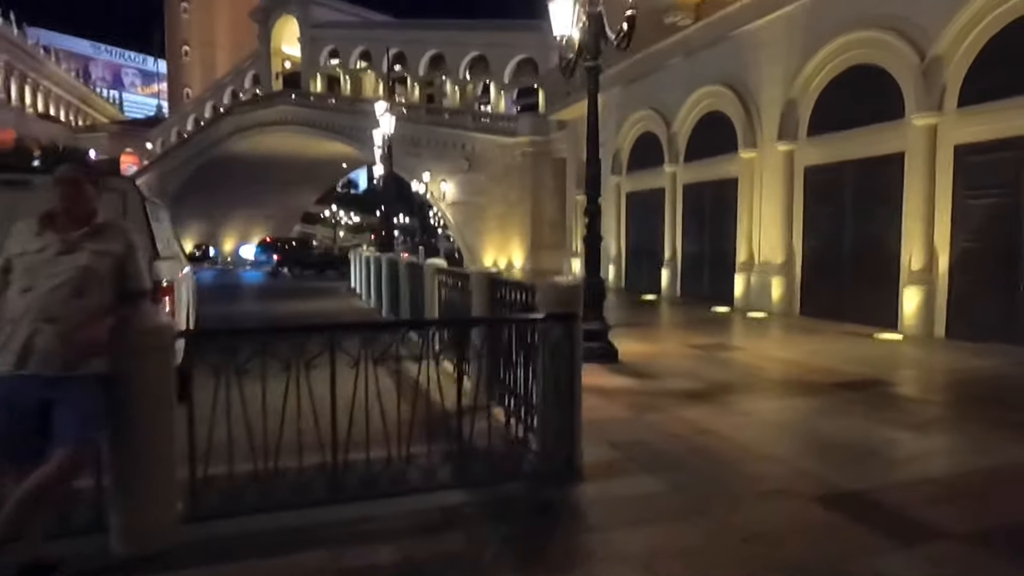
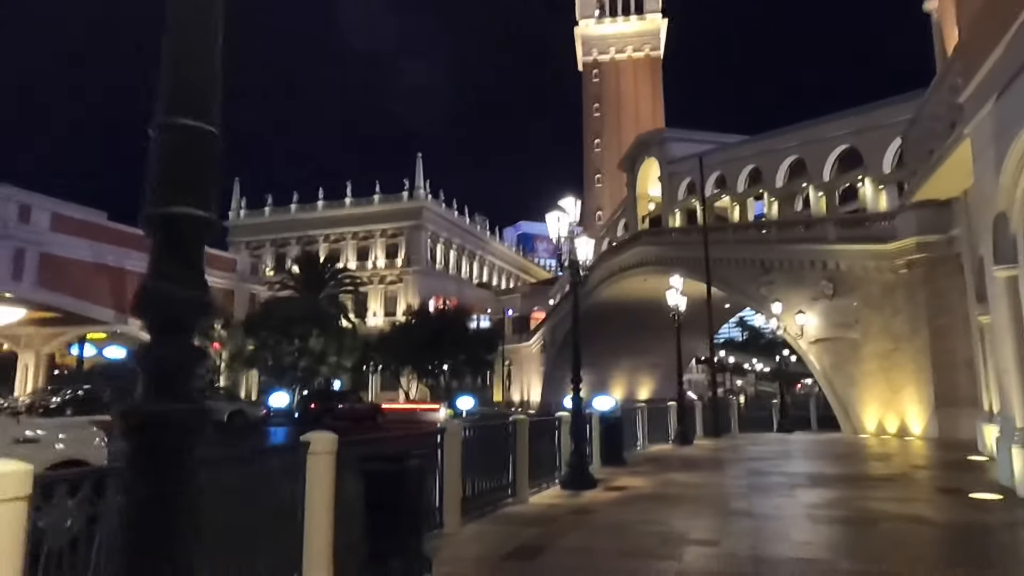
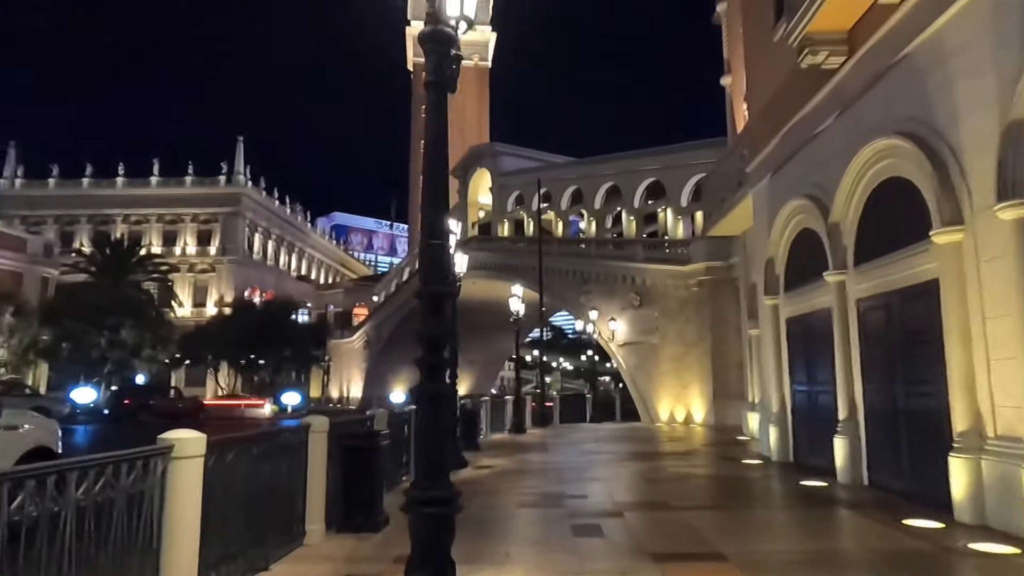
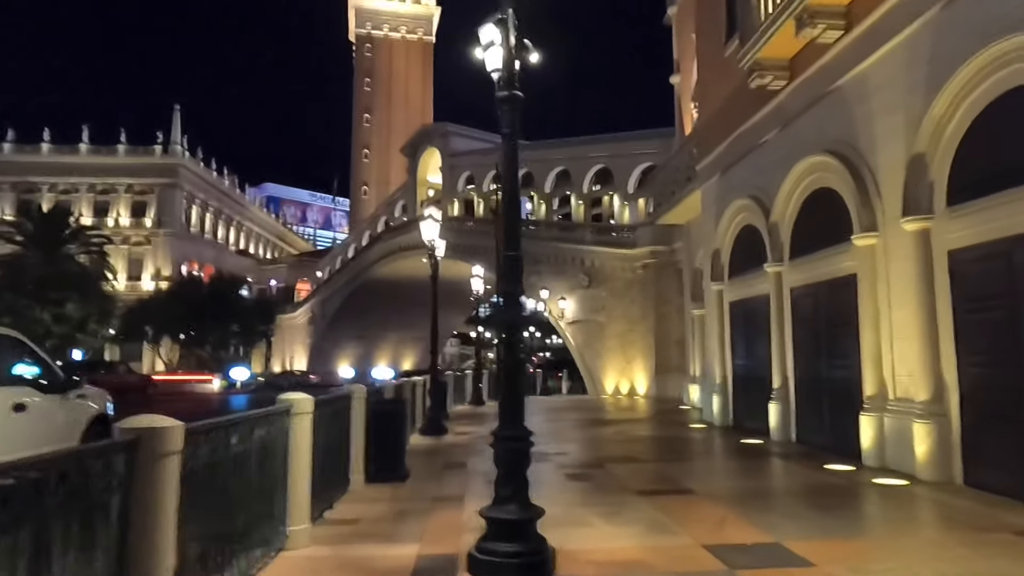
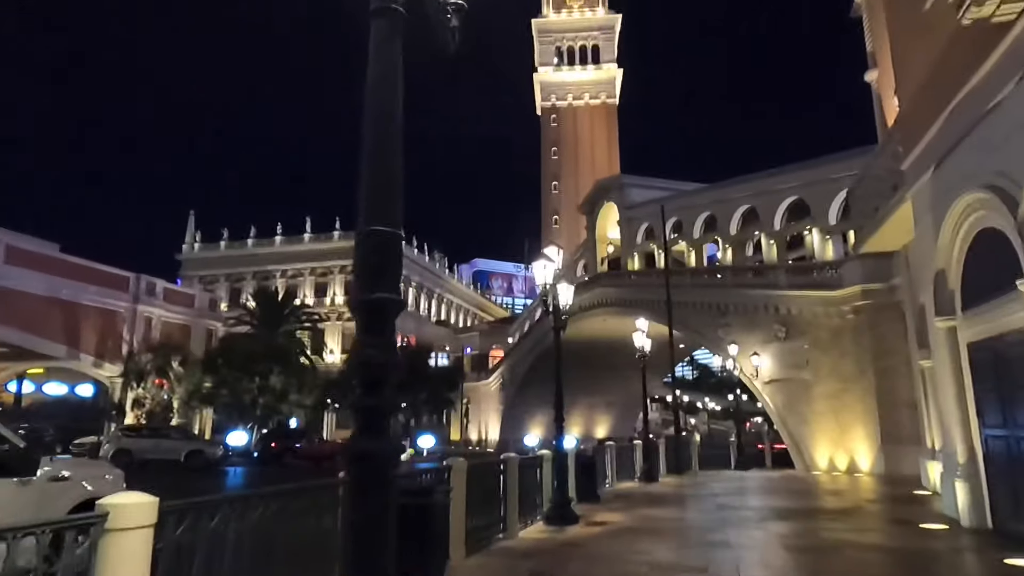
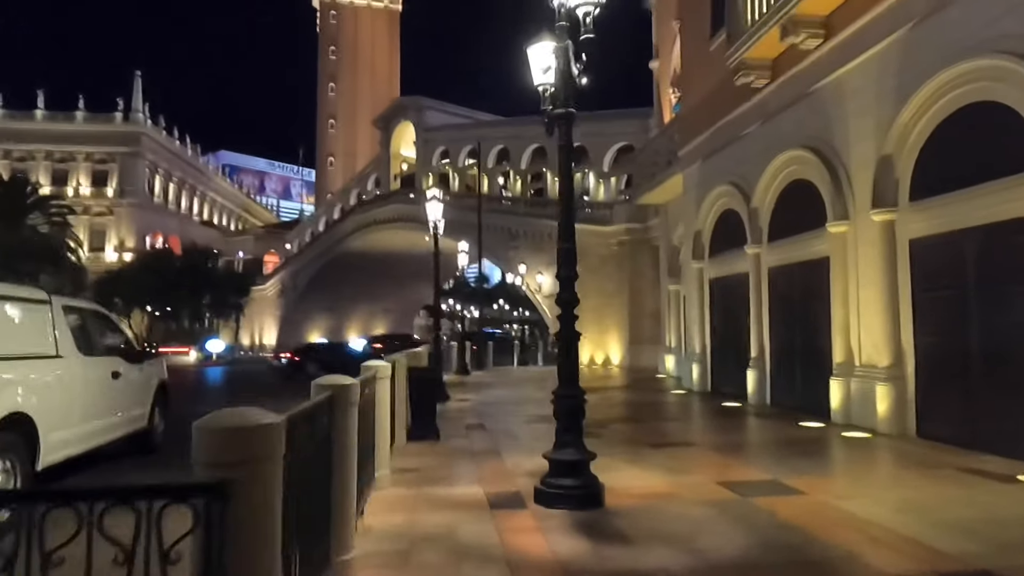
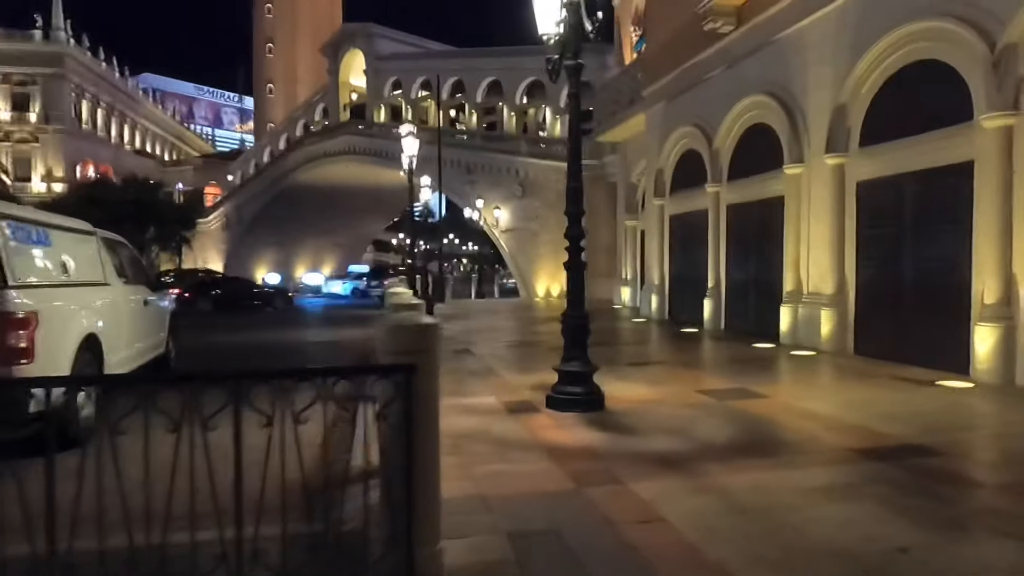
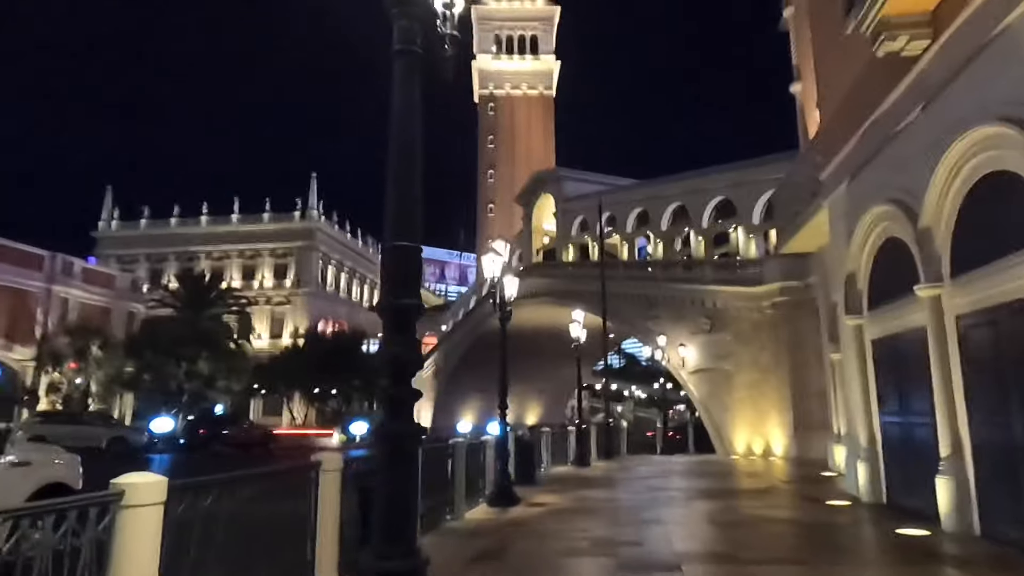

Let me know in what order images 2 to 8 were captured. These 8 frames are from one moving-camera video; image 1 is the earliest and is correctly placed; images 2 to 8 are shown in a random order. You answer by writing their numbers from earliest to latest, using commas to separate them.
7, 6, 4, 3, 8, 5, 2
